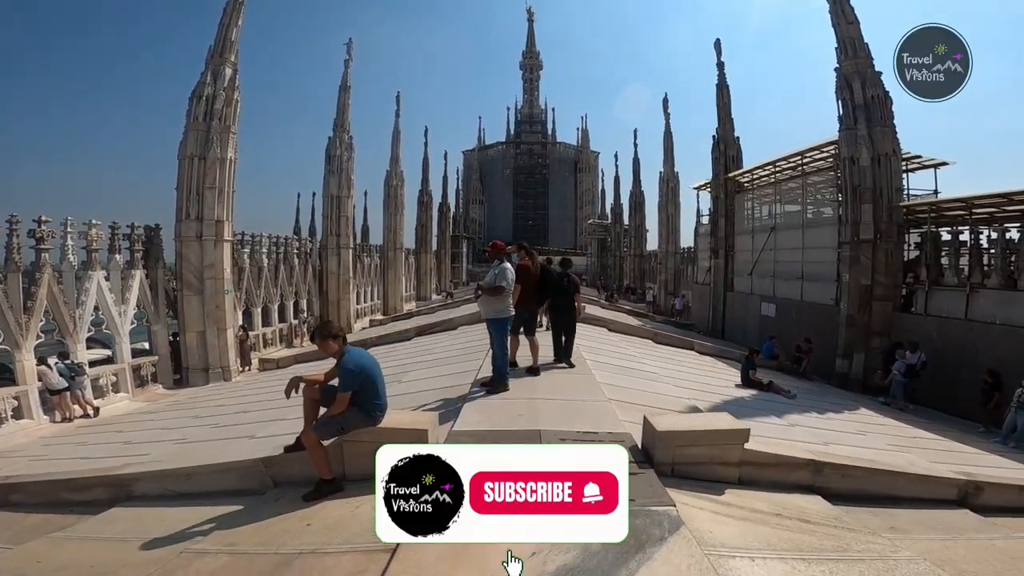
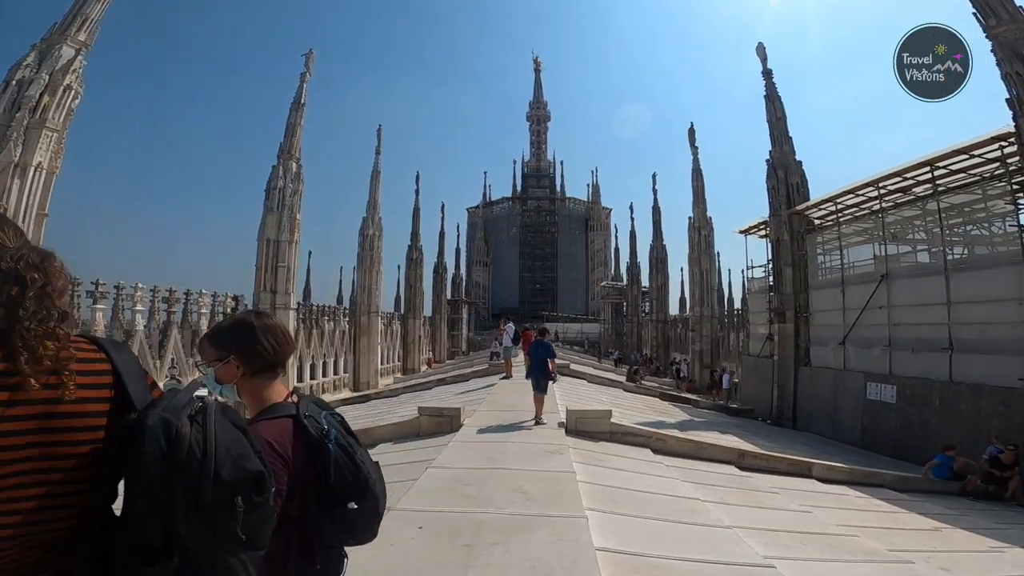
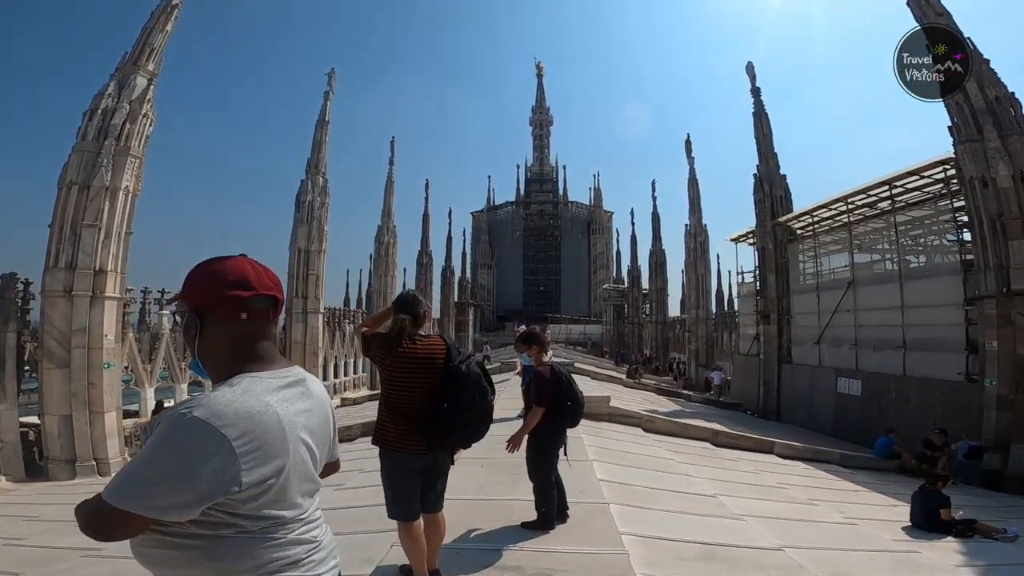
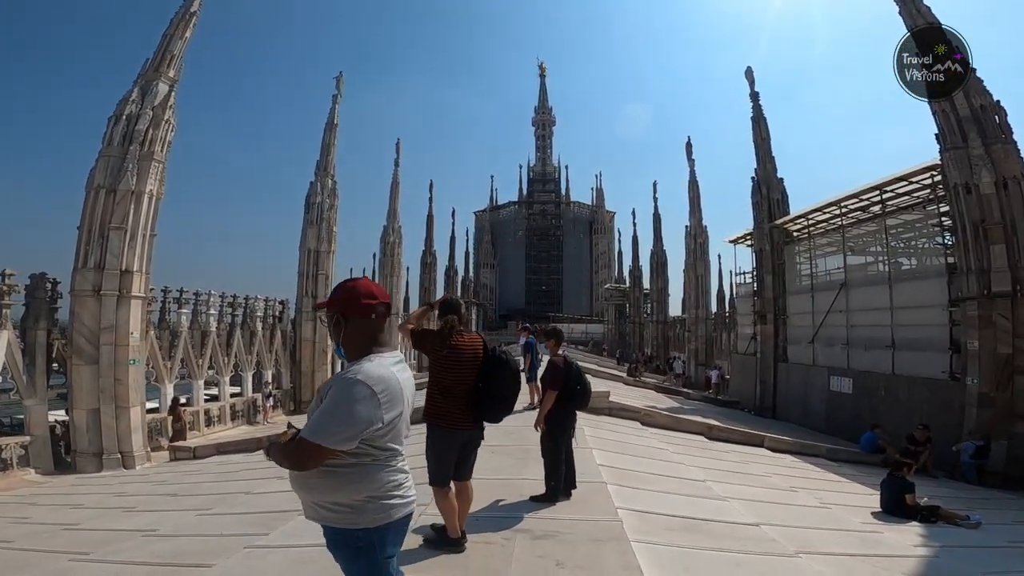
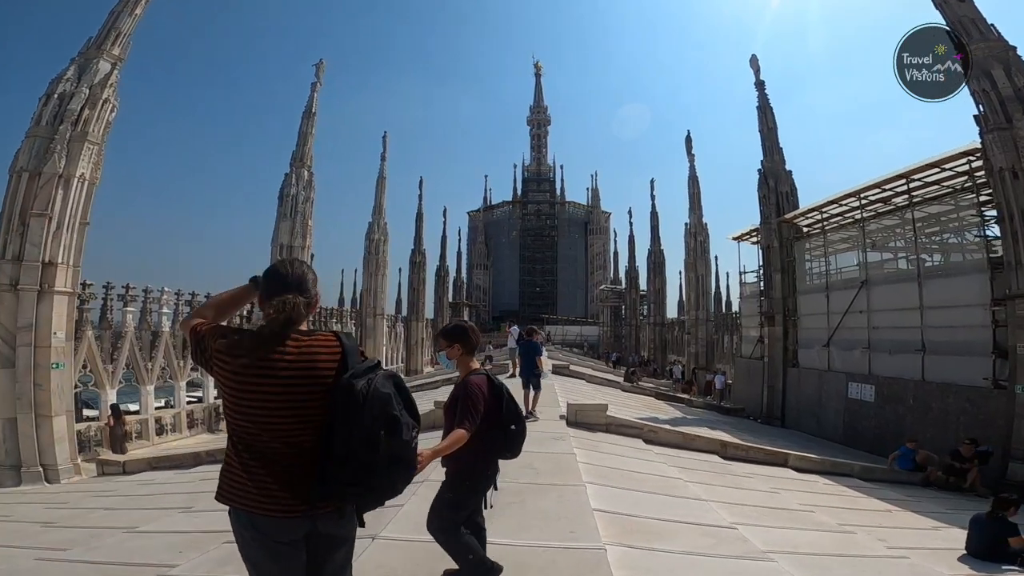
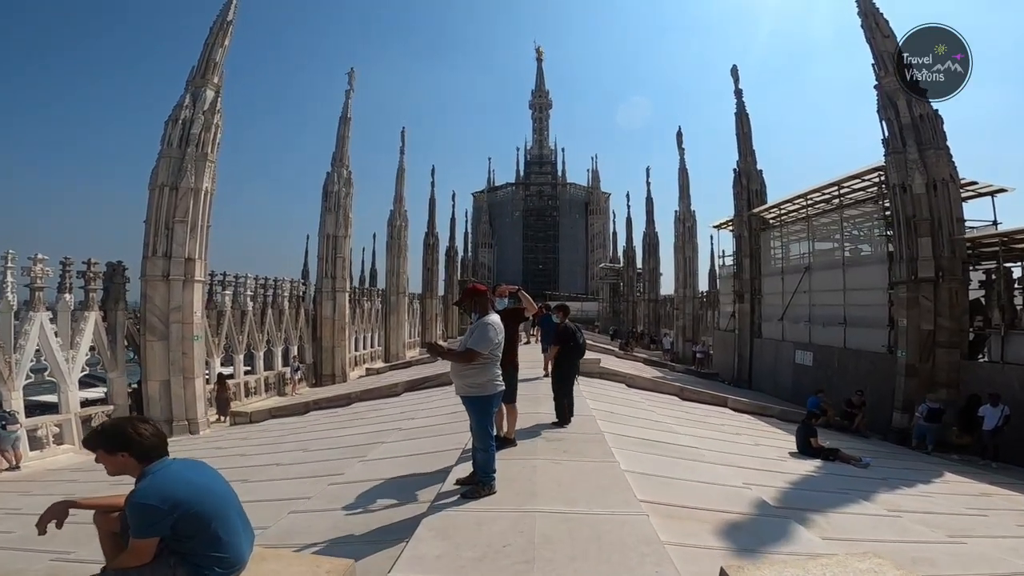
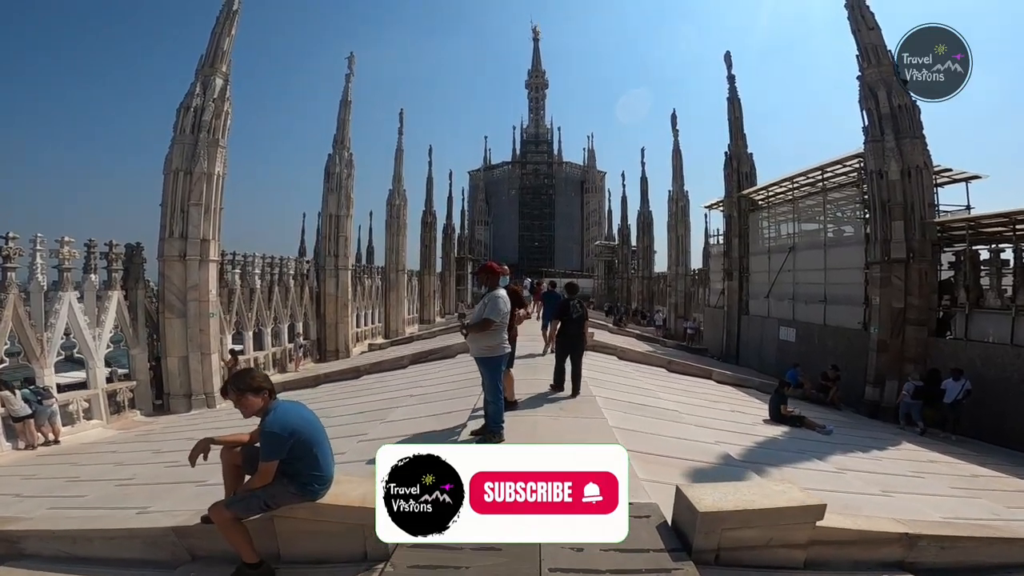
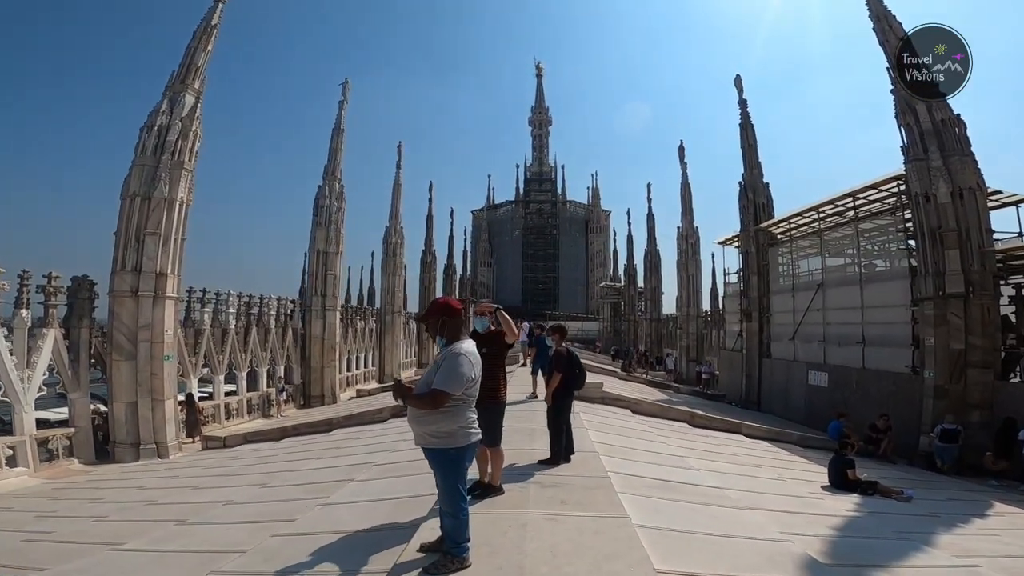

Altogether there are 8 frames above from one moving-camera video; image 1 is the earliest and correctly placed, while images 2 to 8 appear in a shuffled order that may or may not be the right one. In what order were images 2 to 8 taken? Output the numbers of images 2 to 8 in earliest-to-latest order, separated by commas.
7, 6, 8, 4, 3, 5, 2
